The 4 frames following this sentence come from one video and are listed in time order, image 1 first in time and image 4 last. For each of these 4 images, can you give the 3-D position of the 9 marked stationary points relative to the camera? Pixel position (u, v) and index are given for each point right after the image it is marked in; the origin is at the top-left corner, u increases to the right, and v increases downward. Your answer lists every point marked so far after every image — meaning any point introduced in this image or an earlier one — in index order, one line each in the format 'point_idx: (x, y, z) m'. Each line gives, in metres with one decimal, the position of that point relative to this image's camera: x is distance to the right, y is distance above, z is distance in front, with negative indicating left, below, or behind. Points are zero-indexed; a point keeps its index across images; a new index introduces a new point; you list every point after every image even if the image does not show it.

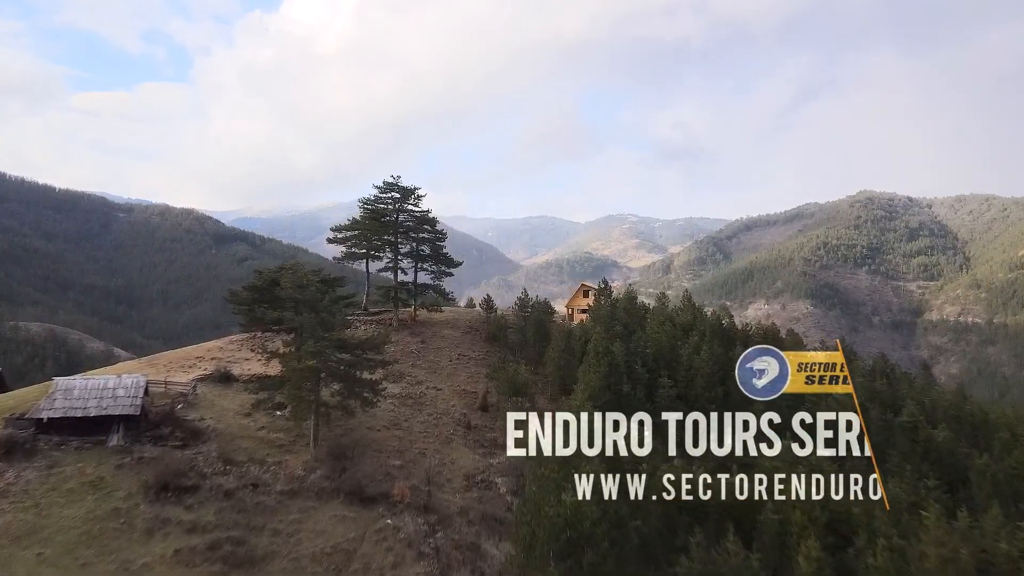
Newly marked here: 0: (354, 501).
0: (-5.7, -7.8, +17.6) m
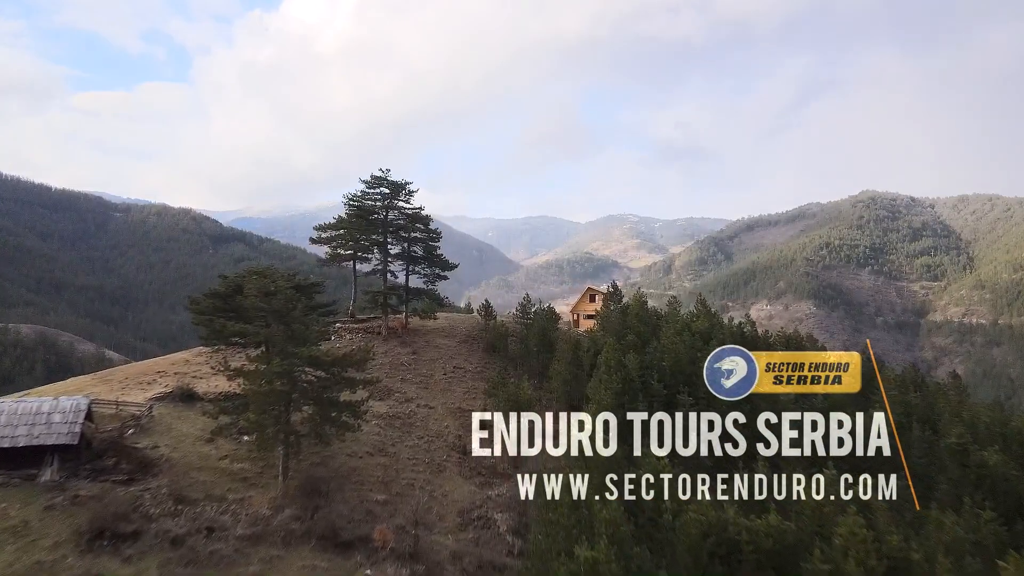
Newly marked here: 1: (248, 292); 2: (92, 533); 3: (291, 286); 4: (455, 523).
0: (-5.7, -8.0, +14.9) m
1: (-9.4, -0.1, +17.2) m
2: (-12.2, -7.1, +13.9) m
3: (-8.6, +0.1, +18.4) m
4: (-2.0, -8.3, +17.0) m
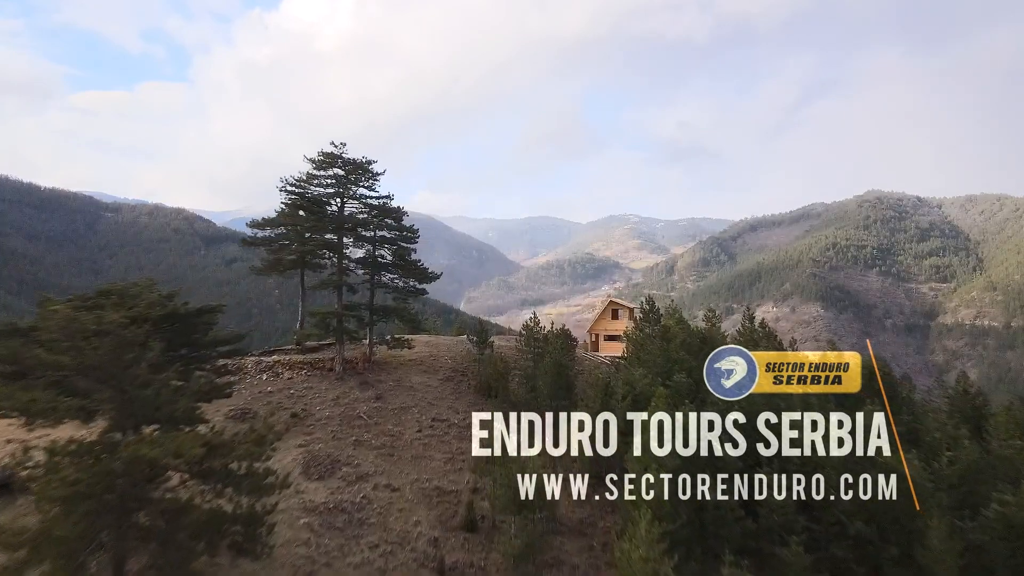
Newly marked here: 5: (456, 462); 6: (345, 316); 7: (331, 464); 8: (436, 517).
0: (-5.6, -8.8, +7.6) m
1: (-9.3, -0.9, +9.9) m
2: (-12.1, -7.8, +6.6) m
3: (-8.5, -0.7, +11.1) m
4: (-1.9, -9.1, +9.7) m
5: (-1.9, -6.2, +17.3) m
6: (-6.9, -1.1, +19.9) m
7: (-5.9, -5.7, +15.8) m
8: (-2.3, -7.0, +14.7) m
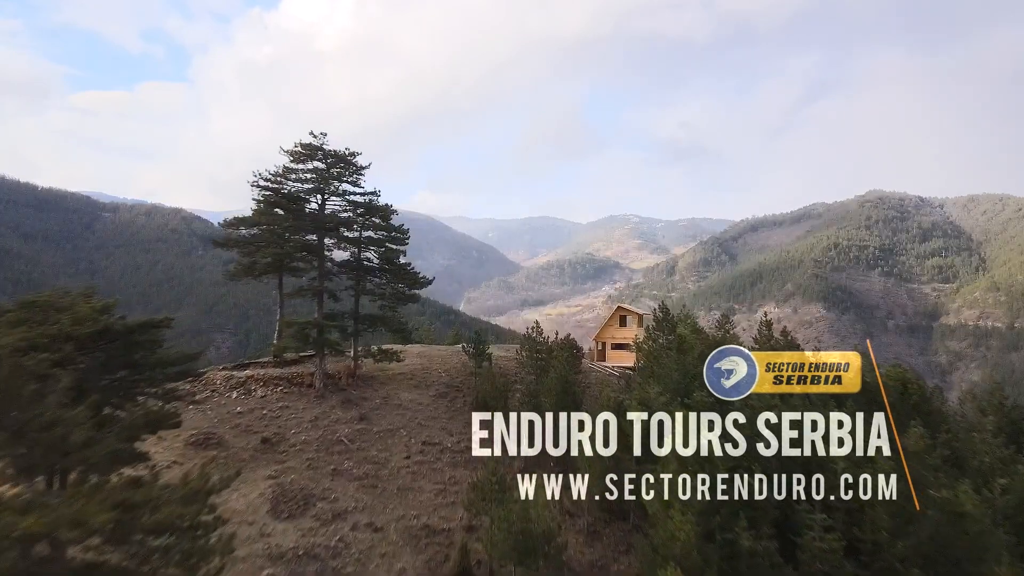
0: (-5.6, -9.0, +5.6) m
1: (-9.3, -1.1, +7.9) m
2: (-12.1, -8.1, +4.6) m
3: (-8.5, -0.9, +9.1) m
4: (-1.9, -9.3, +7.7) m
5: (-1.9, -6.4, +15.3) m
6: (-6.9, -1.4, +17.9) m
7: (-5.9, -6.0, +13.8) m
8: (-2.3, -7.2, +12.7) m
